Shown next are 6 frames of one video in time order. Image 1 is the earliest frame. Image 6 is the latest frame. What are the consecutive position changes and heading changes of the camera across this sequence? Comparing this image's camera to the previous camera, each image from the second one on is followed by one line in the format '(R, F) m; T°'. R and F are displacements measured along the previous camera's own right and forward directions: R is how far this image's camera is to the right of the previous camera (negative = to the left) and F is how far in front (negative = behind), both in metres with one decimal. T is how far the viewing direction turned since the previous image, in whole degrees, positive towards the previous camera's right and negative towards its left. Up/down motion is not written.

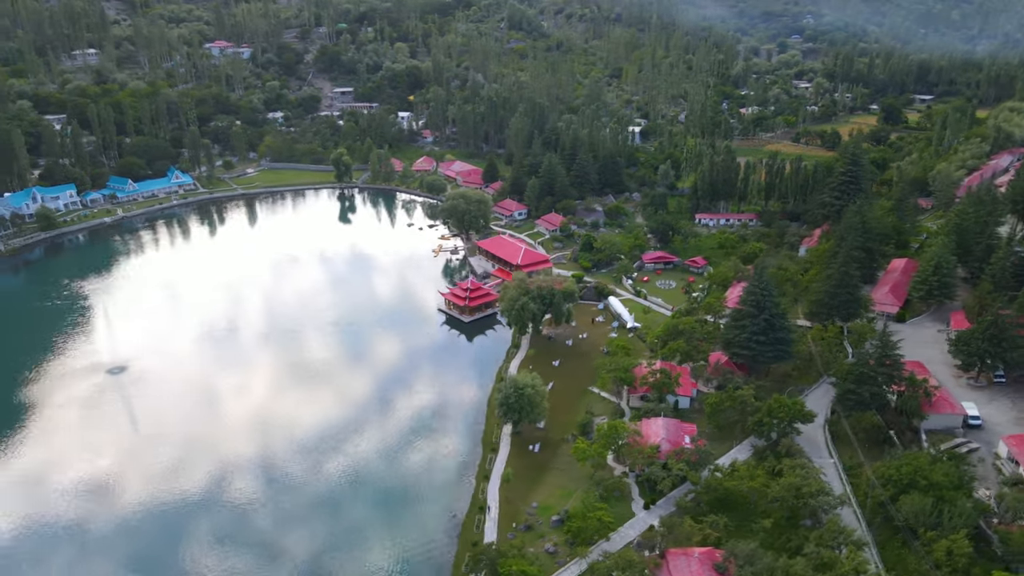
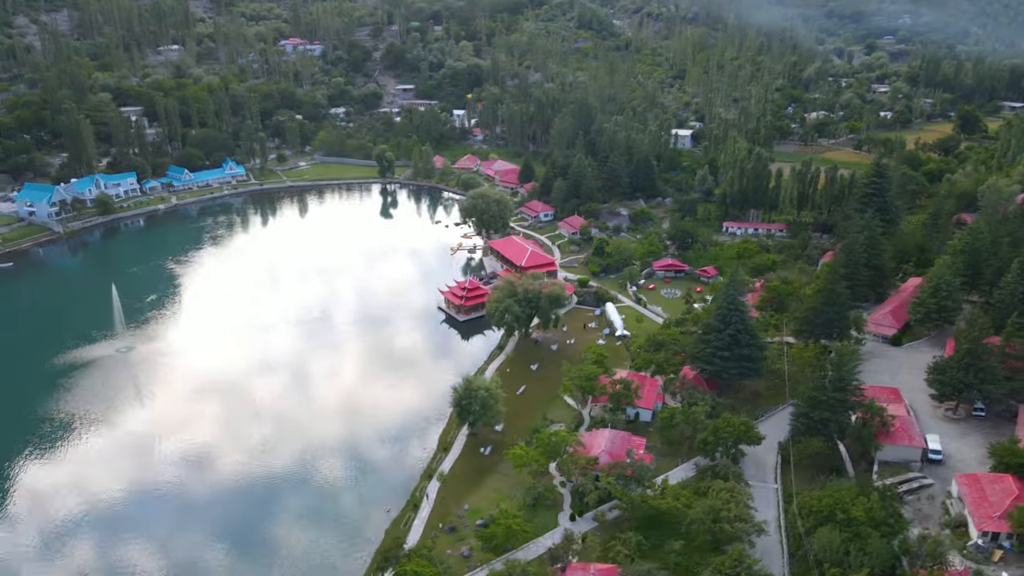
(+3.2, +0.2) m; -6°
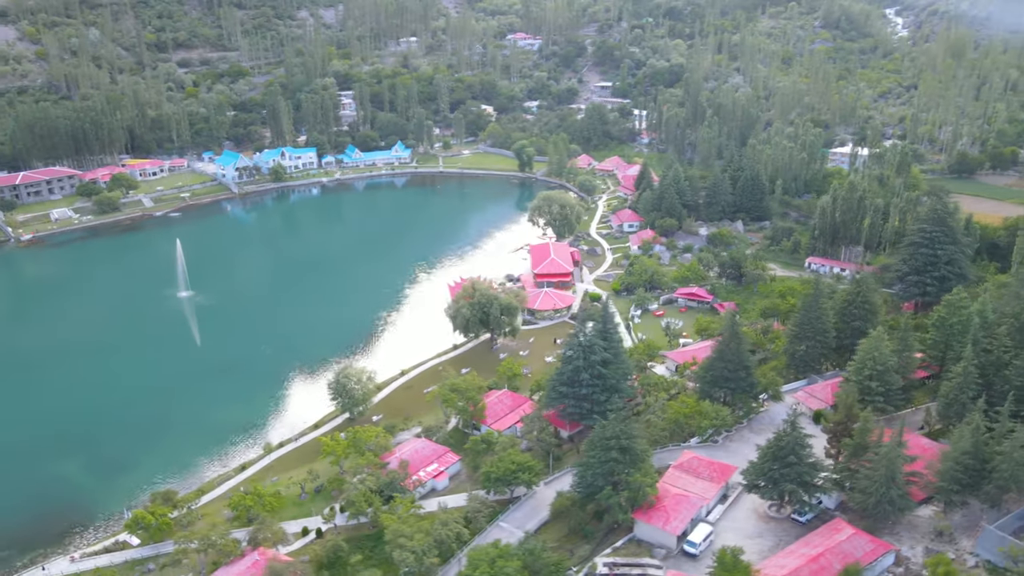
(+10.1, +1.8) m; -21°
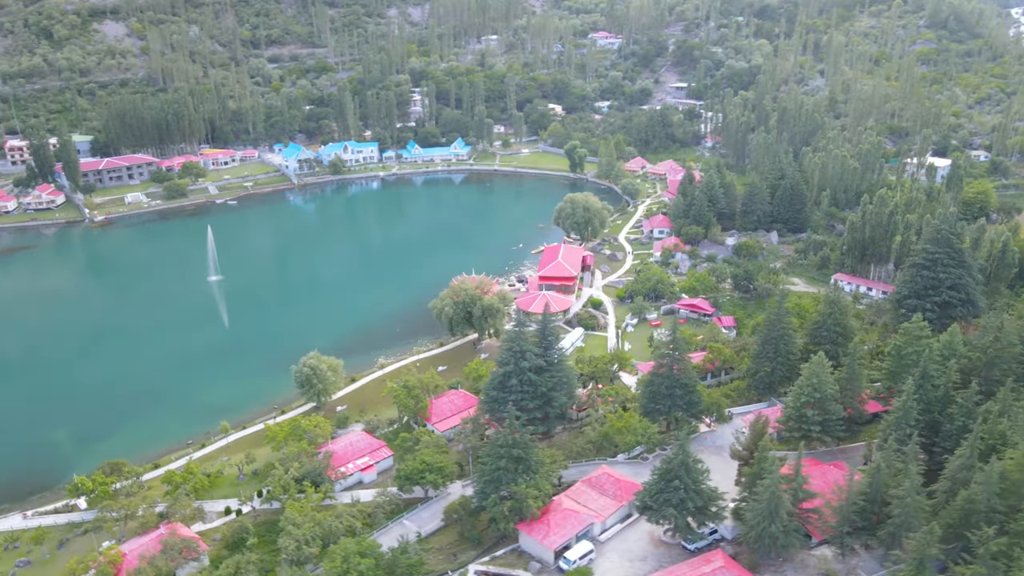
(+3.9, +0.2) m; -8°
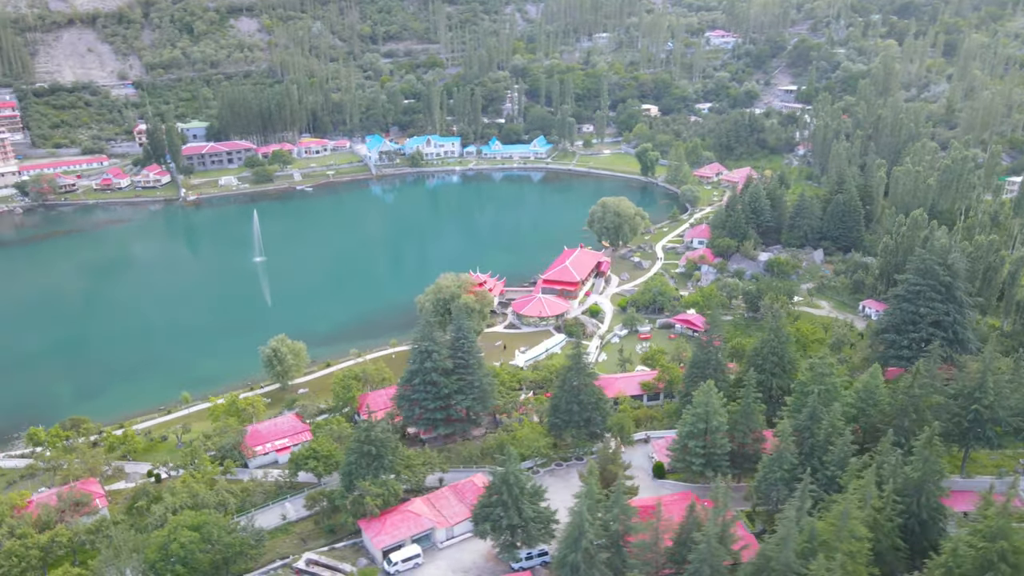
(+5.3, +0.5) m; -11°
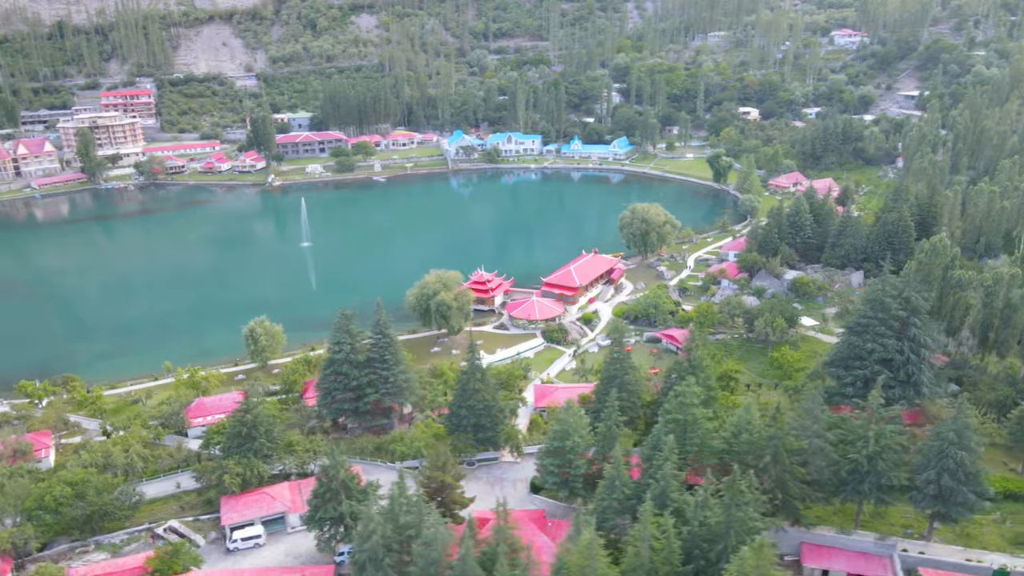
(+5.3, +0.5) m; -11°
